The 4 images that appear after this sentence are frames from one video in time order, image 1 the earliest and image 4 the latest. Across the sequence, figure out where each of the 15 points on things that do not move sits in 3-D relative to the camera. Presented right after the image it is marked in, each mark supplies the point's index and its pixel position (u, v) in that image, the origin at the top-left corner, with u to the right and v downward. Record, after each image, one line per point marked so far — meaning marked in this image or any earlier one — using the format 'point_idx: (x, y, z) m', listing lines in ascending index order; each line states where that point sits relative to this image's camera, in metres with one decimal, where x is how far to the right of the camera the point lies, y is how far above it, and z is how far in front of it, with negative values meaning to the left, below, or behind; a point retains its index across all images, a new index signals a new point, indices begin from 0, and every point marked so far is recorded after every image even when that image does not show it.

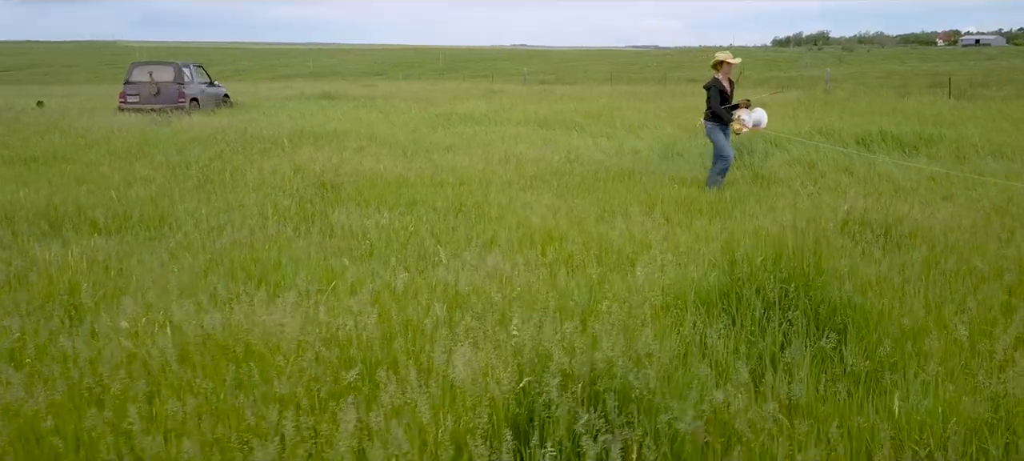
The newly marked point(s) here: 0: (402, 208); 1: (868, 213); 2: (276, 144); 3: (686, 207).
0: (-0.9, +0.2, +6.9) m
1: (+2.5, +0.1, +6.4) m
2: (-2.9, +1.1, +11.0) m
3: (+1.3, +0.2, +7.2) m
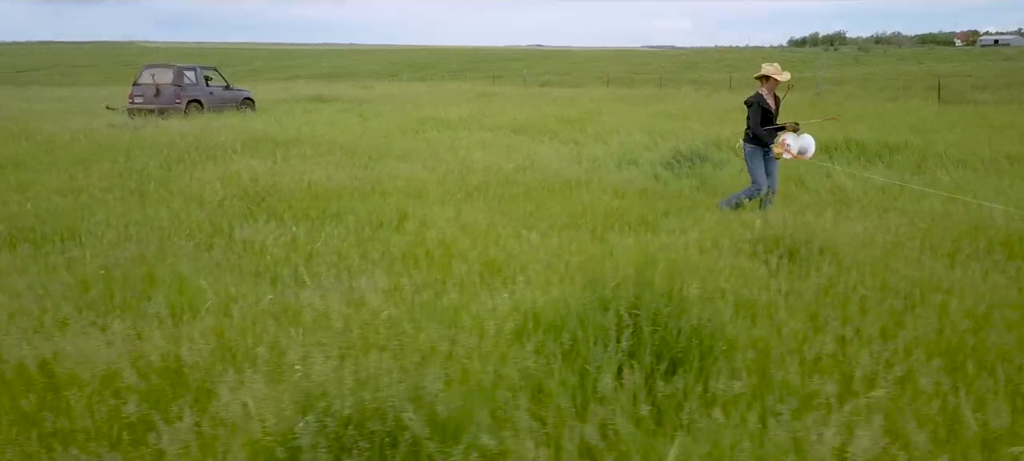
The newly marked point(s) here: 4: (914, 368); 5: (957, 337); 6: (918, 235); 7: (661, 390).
0: (-1.5, +0.1, +6.8) m
1: (+1.8, 0.0, +6.2) m
2: (-3.5, +1.0, +10.9) m
3: (+0.7, +0.1, +7.1) m
4: (+1.5, -0.5, +3.5) m
5: (+2.0, -0.5, +3.9) m
6: (+2.8, 0.0, +6.3) m
7: (+0.5, -0.6, +3.3) m
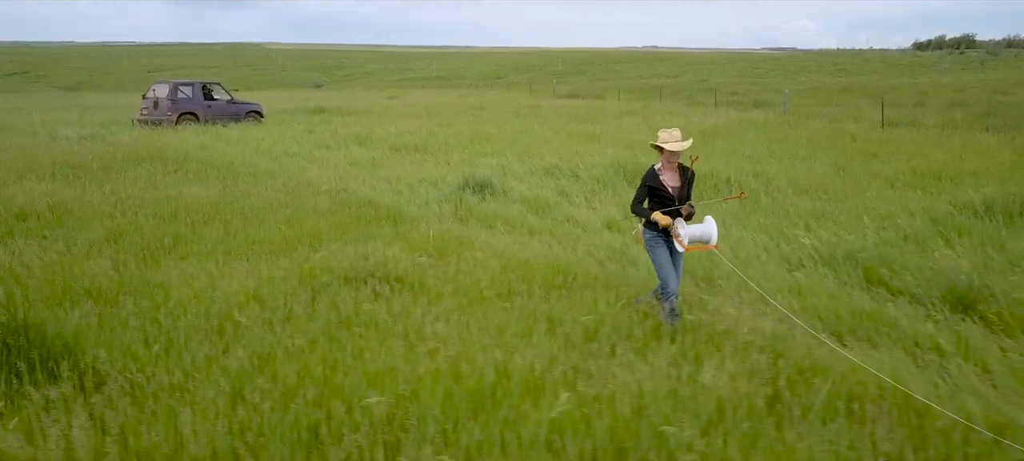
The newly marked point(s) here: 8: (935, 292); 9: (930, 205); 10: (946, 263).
0: (-4.4, -0.1, +8.0) m
1: (-1.1, -0.2, +7.1) m
2: (-5.9, +0.8, +12.3) m
3: (-2.2, -0.1, +8.1) m
4: (-1.7, -0.8, +4.4) m
5: (-1.3, -0.7, +4.8) m
6: (-0.2, -0.3, +7.0) m
7: (-2.8, -0.8, +4.3) m
8: (+3.1, -0.4, +6.5) m
9: (+4.6, +0.3, +9.7) m
10: (+3.5, -0.3, +7.1) m
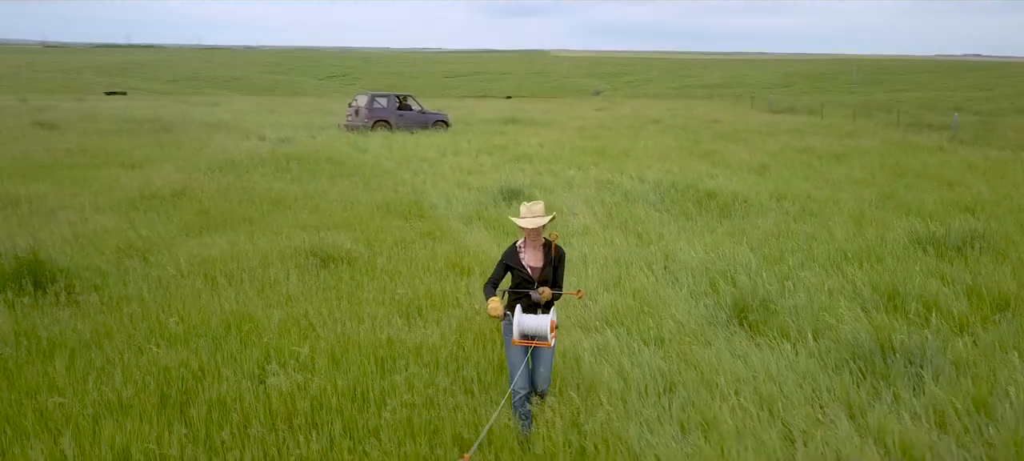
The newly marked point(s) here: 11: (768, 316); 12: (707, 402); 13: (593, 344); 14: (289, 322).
0: (-4.8, +0.2, +11.3) m
1: (-1.9, -0.1, +9.5) m
2: (-4.9, +1.1, +15.9) m
3: (-2.6, 0.0, +10.7) m
4: (-3.3, -0.6, +7.1) m
5: (-2.8, -0.6, +7.3) m
6: (-1.0, -0.3, +9.1) m
7: (-4.3, -0.5, +7.2) m
8: (+1.9, -0.6, +7.6) m
9: (+4.3, 0.0, +10.3) m
10: (+2.5, -0.5, +8.1) m
11: (+2.0, -0.7, +7.2) m
12: (+1.2, -1.1, +5.5) m
13: (+0.6, -0.8, +6.6) m
14: (-1.6, -0.7, +6.6) m
